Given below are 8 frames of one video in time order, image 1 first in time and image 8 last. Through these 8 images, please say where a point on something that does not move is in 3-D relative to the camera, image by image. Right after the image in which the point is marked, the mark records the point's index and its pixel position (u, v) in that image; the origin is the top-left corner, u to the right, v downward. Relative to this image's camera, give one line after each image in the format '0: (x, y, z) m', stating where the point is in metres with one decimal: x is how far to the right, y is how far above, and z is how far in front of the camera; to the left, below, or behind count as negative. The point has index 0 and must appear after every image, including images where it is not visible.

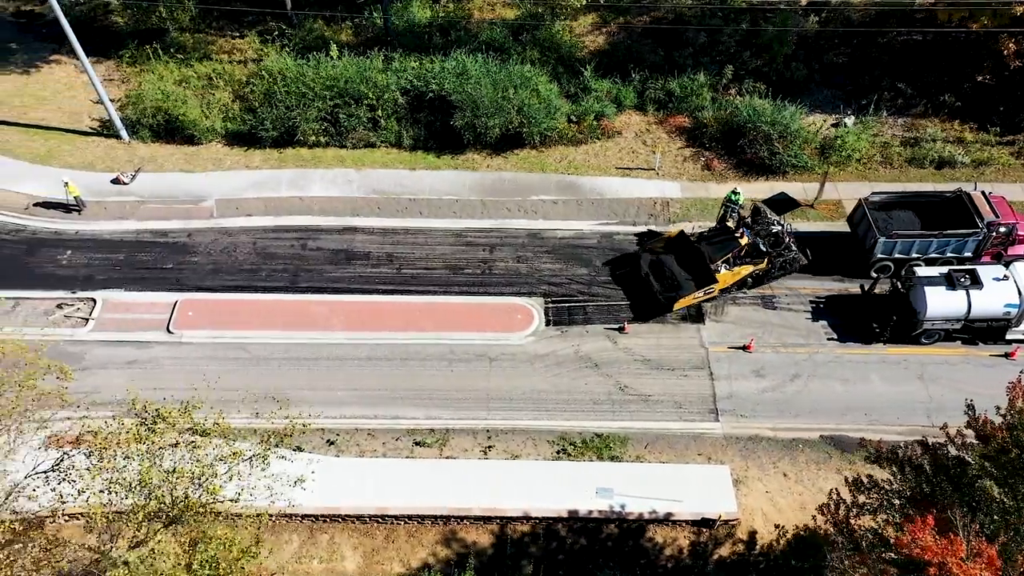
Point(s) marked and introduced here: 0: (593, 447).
0: (+1.8, -3.5, +18.9) m
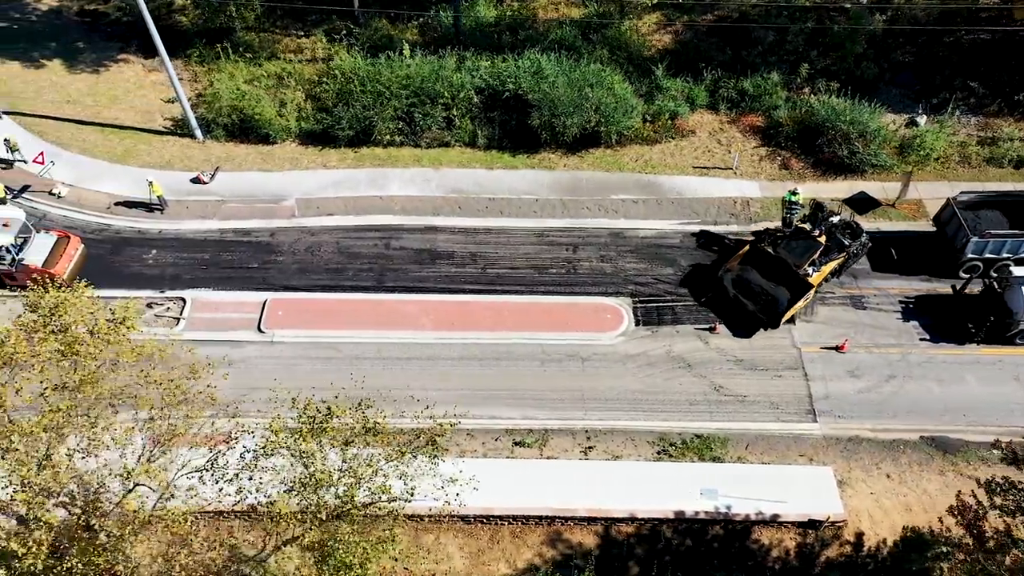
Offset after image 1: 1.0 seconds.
0: (+4.0, -3.5, +18.8) m
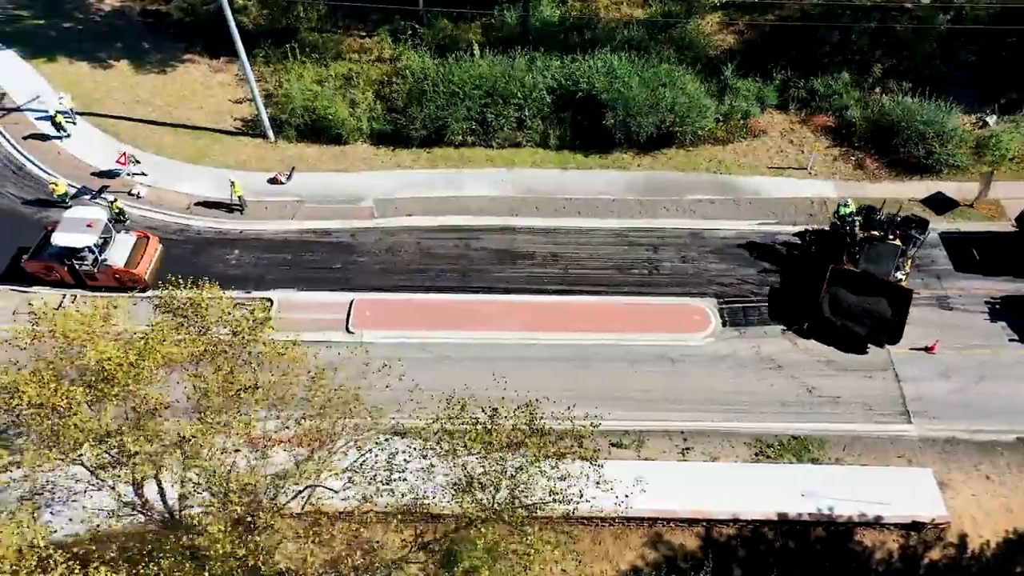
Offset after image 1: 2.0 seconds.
0: (+6.1, -3.5, +18.7) m
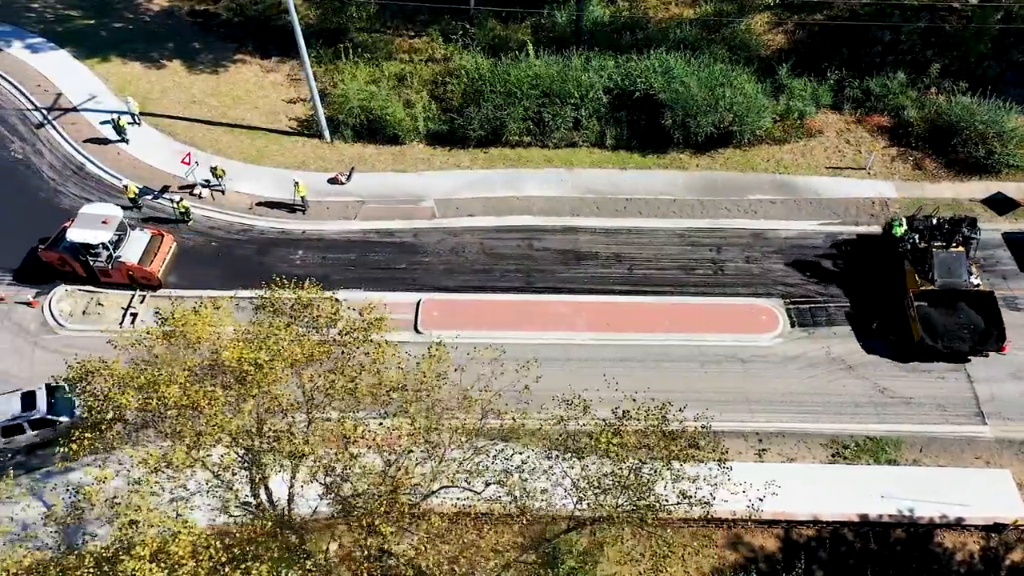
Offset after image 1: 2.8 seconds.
0: (+7.8, -3.5, +18.6) m
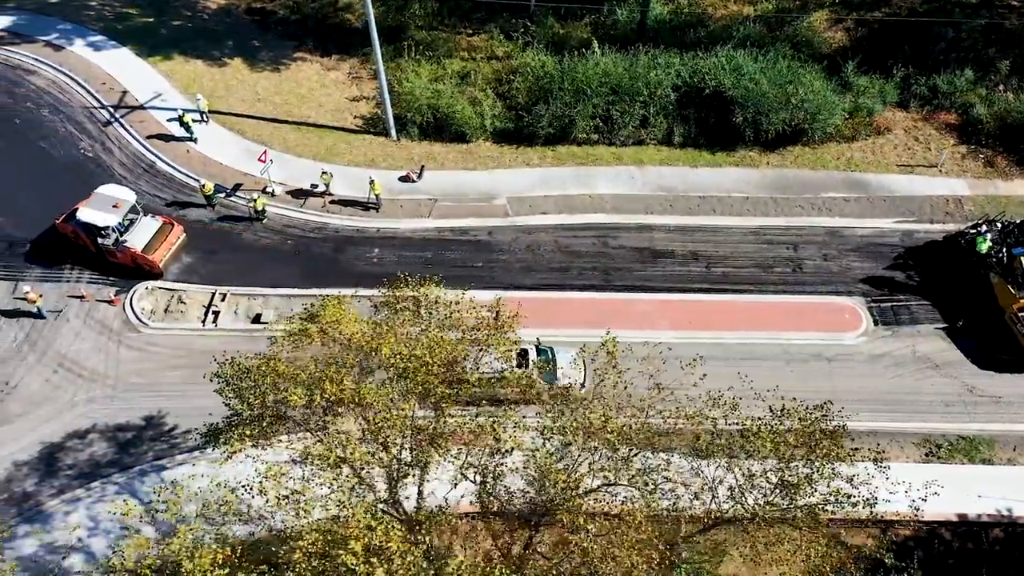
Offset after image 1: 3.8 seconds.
0: (+9.7, -3.5, +18.5) m
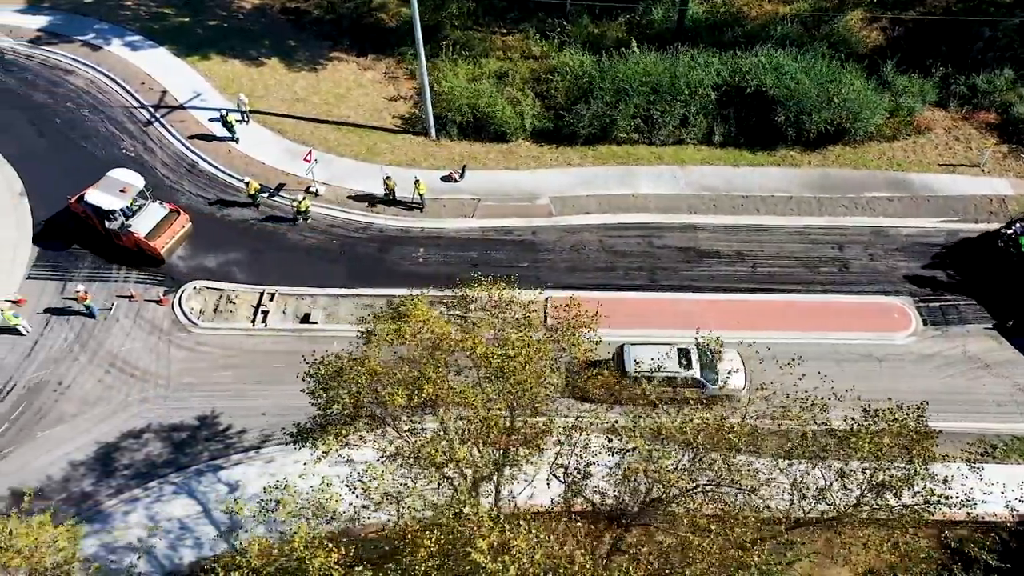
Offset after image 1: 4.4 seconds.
0: (+10.9, -3.5, +18.5) m
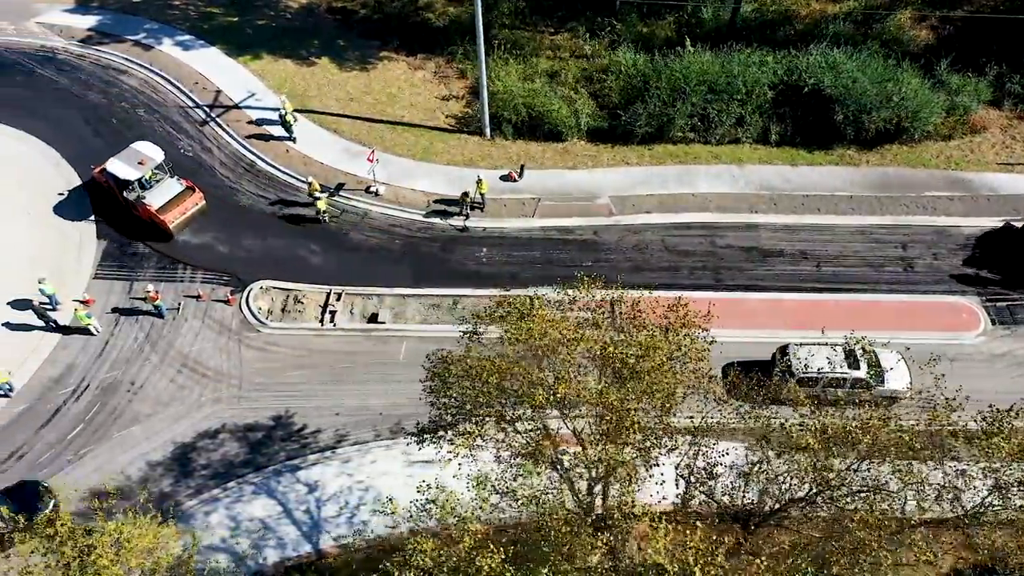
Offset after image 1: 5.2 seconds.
0: (+12.5, -3.5, +18.4) m
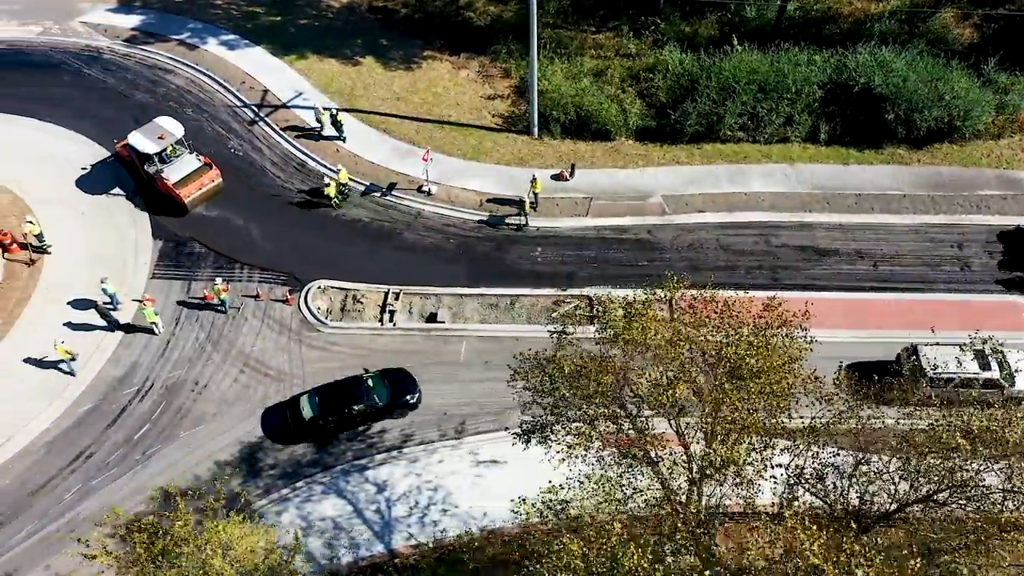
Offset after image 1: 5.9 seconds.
0: (+13.9, -3.5, +18.3) m
